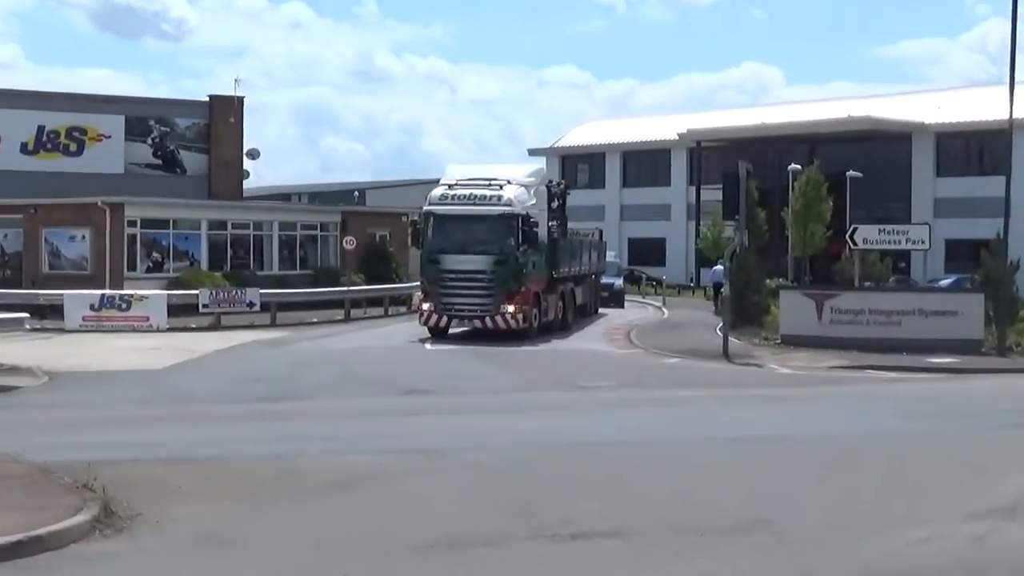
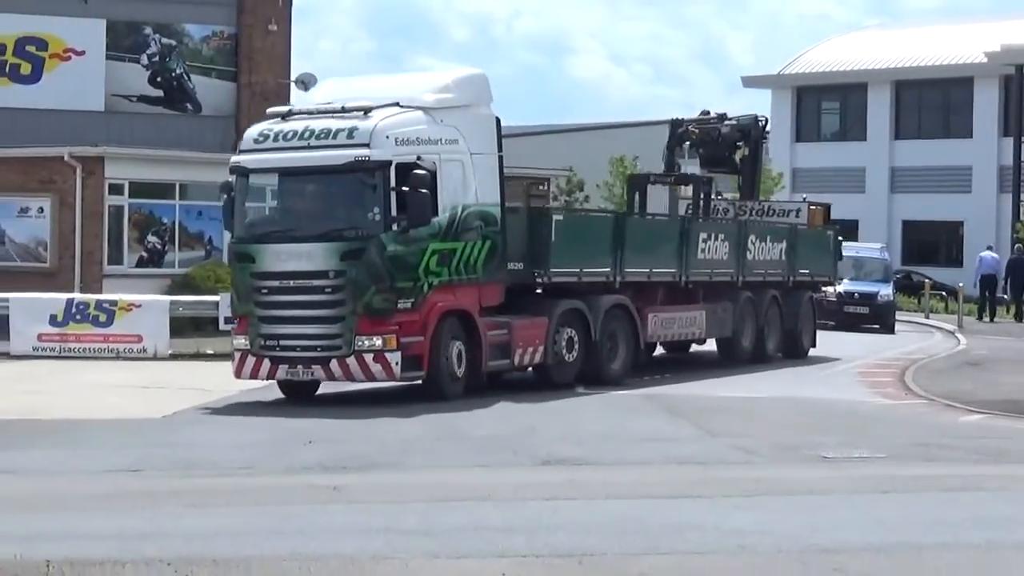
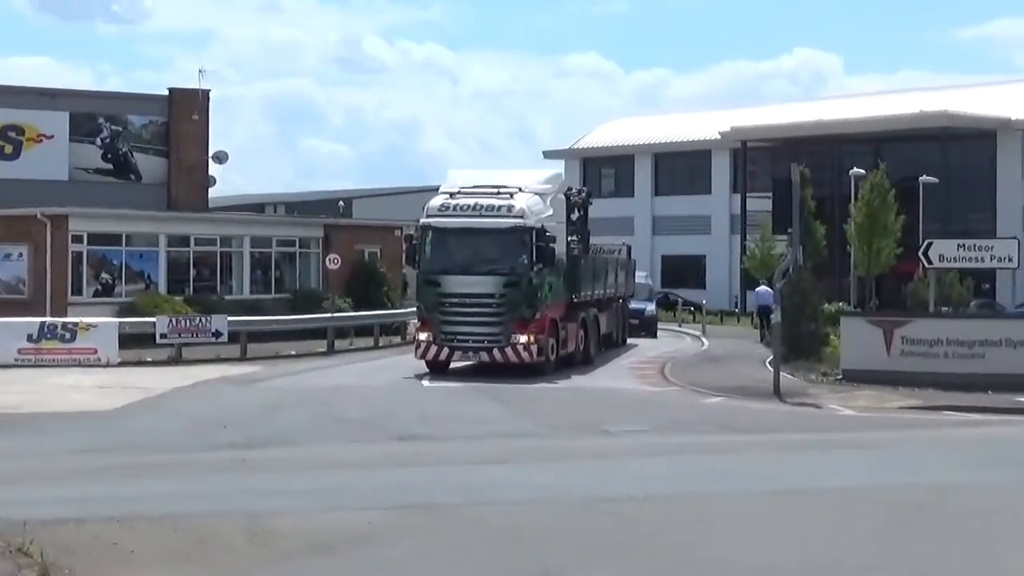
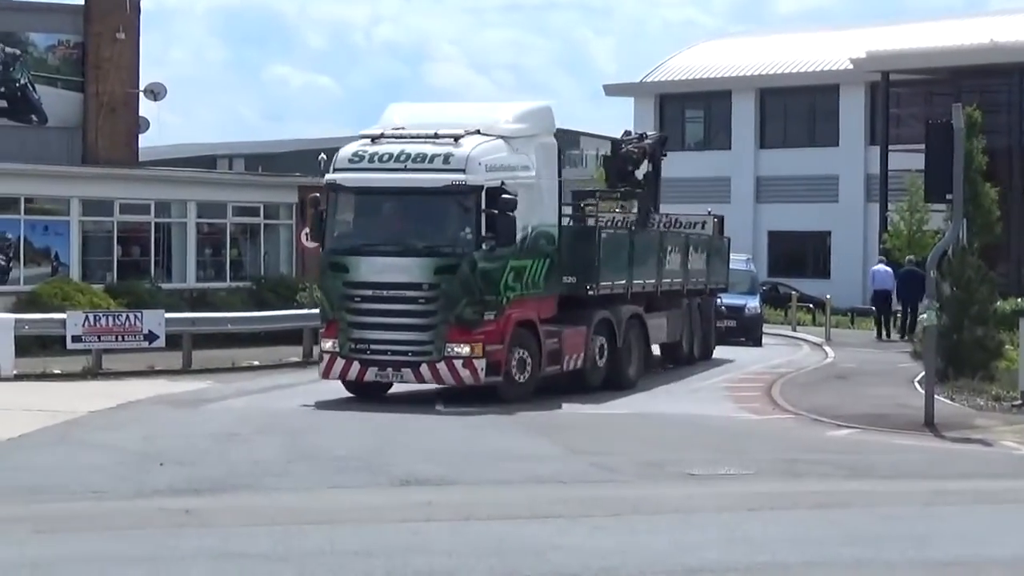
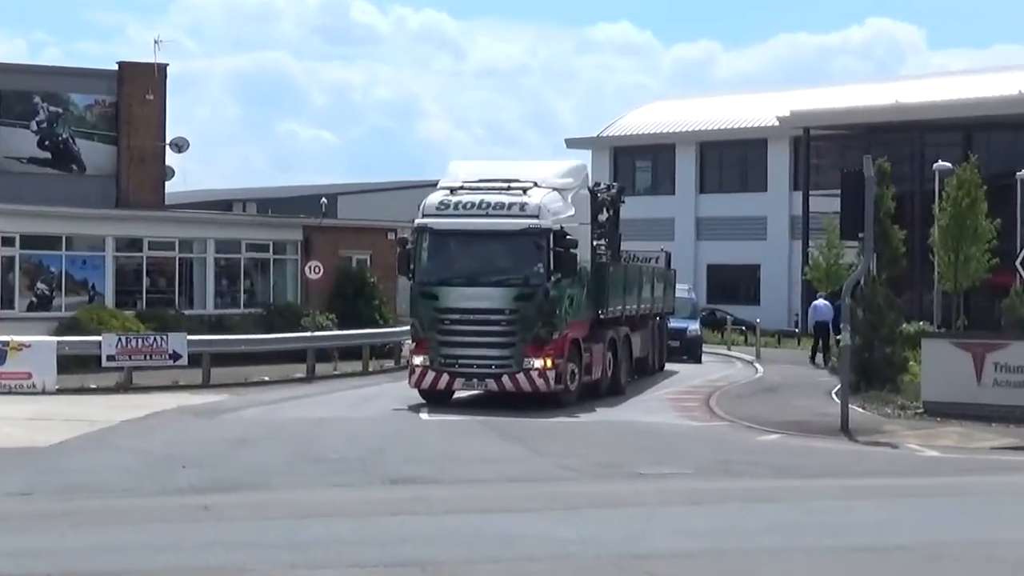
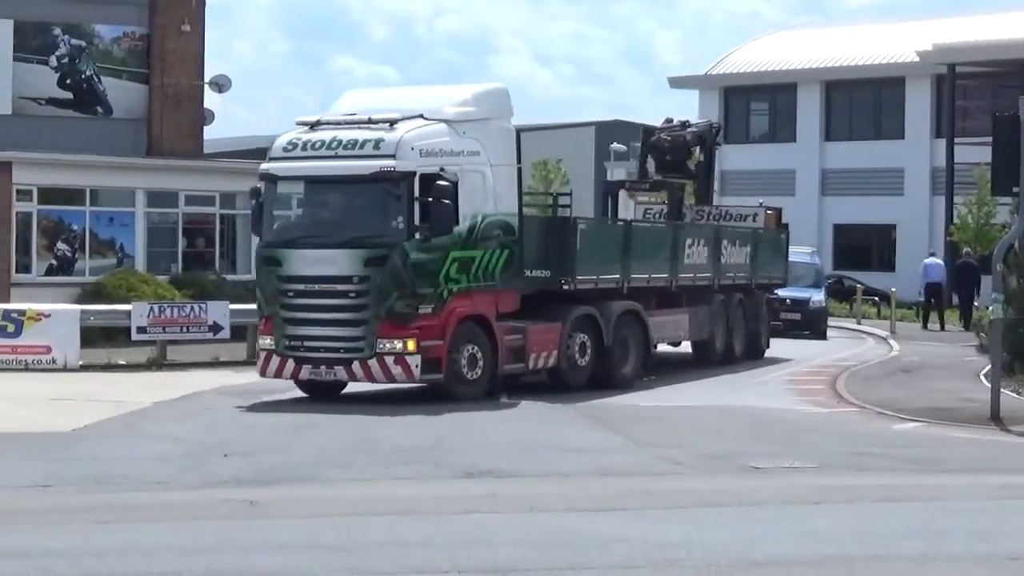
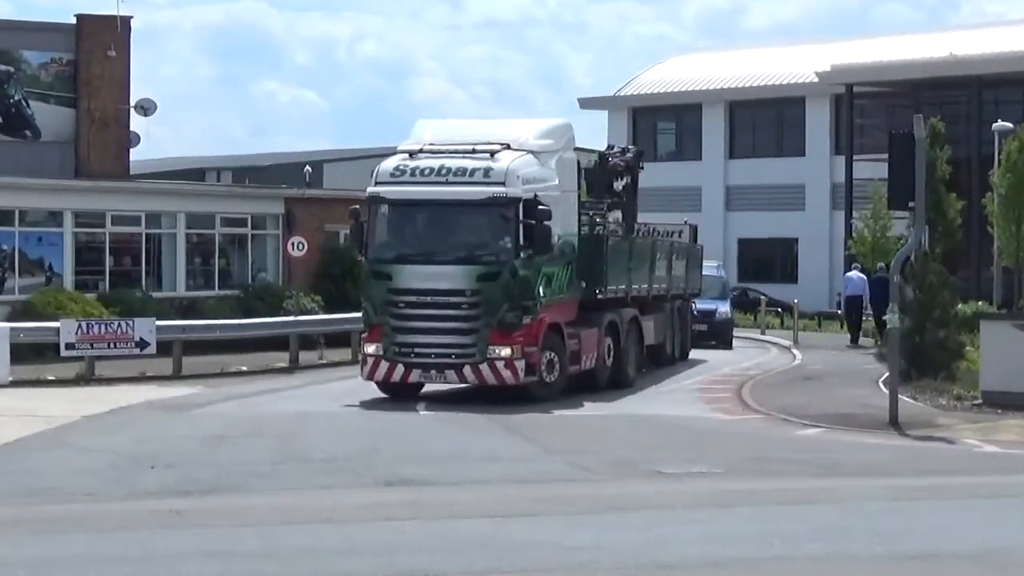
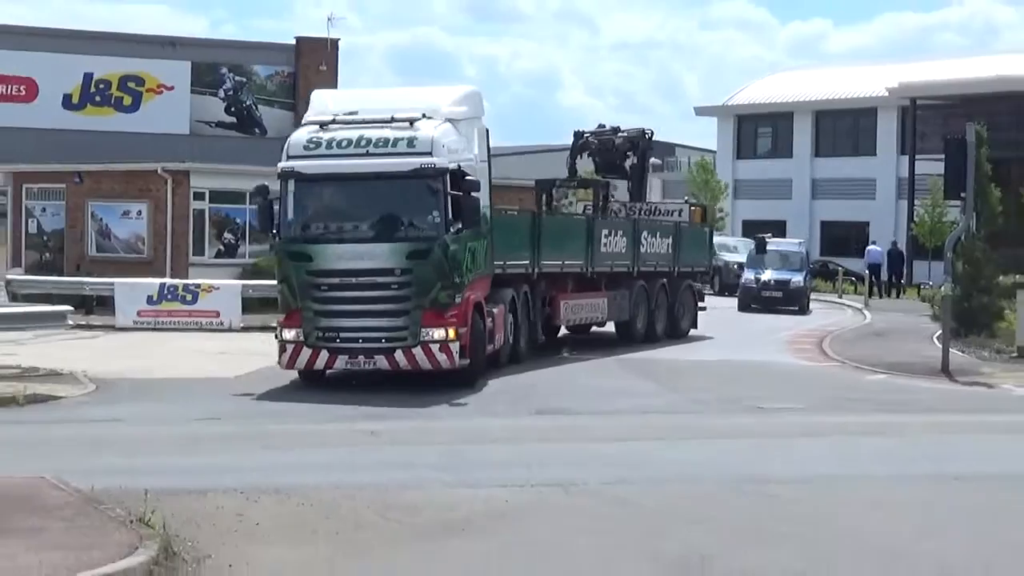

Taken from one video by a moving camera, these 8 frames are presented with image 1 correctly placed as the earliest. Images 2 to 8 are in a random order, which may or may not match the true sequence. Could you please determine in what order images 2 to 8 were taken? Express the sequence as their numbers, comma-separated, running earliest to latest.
3, 5, 7, 4, 6, 2, 8
